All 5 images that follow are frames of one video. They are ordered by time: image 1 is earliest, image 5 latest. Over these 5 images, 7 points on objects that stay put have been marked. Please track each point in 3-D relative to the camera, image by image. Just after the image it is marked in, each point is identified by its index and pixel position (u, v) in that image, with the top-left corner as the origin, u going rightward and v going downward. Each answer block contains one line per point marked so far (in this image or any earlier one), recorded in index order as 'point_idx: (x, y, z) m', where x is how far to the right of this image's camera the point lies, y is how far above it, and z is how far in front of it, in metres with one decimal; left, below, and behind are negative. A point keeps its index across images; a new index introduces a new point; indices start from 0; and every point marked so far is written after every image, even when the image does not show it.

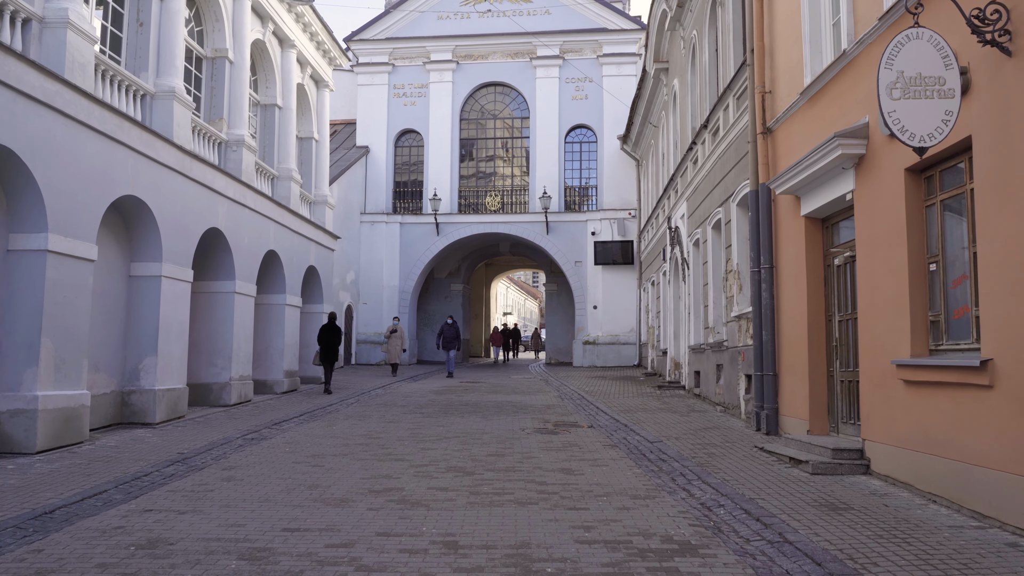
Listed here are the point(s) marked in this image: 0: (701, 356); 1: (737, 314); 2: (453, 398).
0: (+5.6, -2.1, +15.1) m
1: (+5.4, -0.6, +12.1) m
2: (-1.9, -3.5, +16.1) m
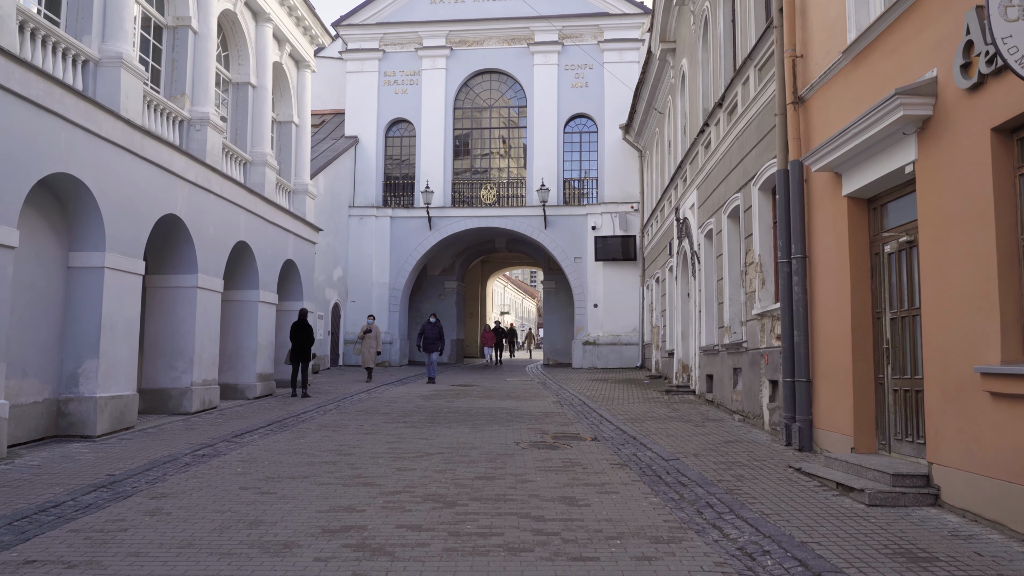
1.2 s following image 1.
0: (+5.5, -1.9, +13.7) m
1: (+5.3, -0.5, +10.7) m
2: (-2.0, -3.4, +14.7) m
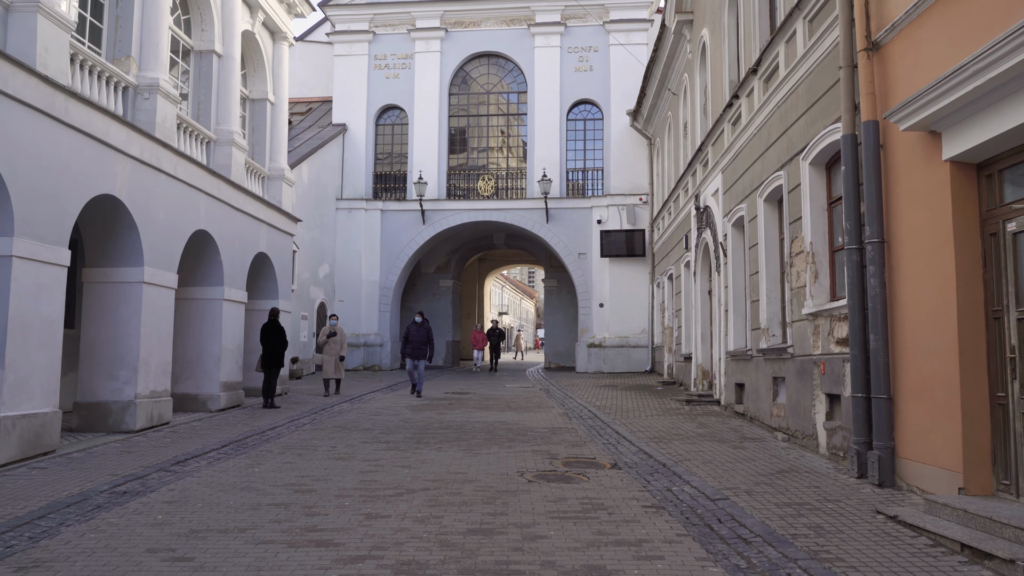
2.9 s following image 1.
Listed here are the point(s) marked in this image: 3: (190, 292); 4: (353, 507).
0: (+5.5, -1.8, +11.8) m
1: (+5.3, -0.4, +8.9) m
2: (-2.0, -3.3, +12.8) m
3: (-8.4, -0.1, +13.2) m
4: (-2.0, -2.8, +6.4) m
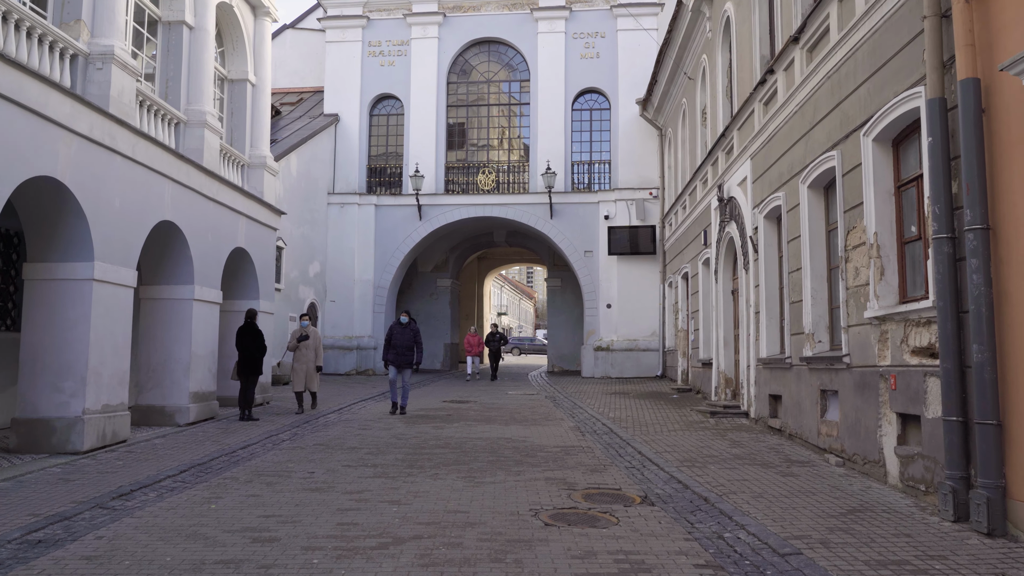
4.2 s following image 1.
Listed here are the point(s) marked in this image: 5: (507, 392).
0: (+5.7, -1.8, +10.4) m
1: (+5.5, -0.4, +7.5) m
2: (-1.9, -3.2, +11.4) m
3: (-8.3, -0.1, +11.7) m
4: (-1.8, -2.7, +5.0) m
5: (-0.1, -3.7, +18.1) m
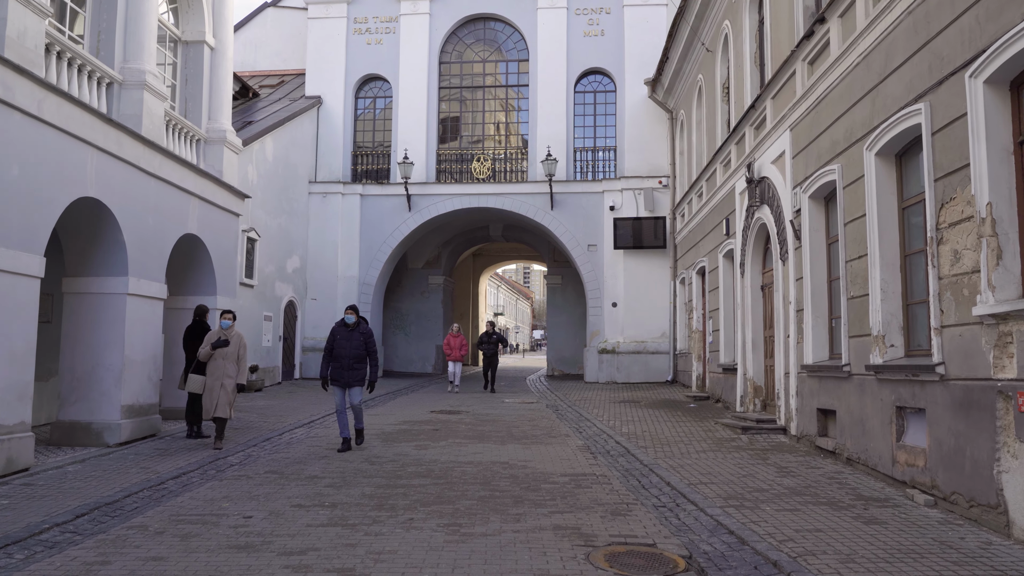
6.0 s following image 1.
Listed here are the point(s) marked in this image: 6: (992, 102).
0: (+5.6, -1.7, +8.6) m
1: (+5.4, -0.3, +5.6) m
2: (-1.9, -3.1, +9.5) m
3: (-8.3, +0.1, +9.8) m
4: (-1.9, -2.6, +3.1) m
5: (-0.2, -3.6, +16.2) m
6: (+5.6, +2.2, +5.9) m
